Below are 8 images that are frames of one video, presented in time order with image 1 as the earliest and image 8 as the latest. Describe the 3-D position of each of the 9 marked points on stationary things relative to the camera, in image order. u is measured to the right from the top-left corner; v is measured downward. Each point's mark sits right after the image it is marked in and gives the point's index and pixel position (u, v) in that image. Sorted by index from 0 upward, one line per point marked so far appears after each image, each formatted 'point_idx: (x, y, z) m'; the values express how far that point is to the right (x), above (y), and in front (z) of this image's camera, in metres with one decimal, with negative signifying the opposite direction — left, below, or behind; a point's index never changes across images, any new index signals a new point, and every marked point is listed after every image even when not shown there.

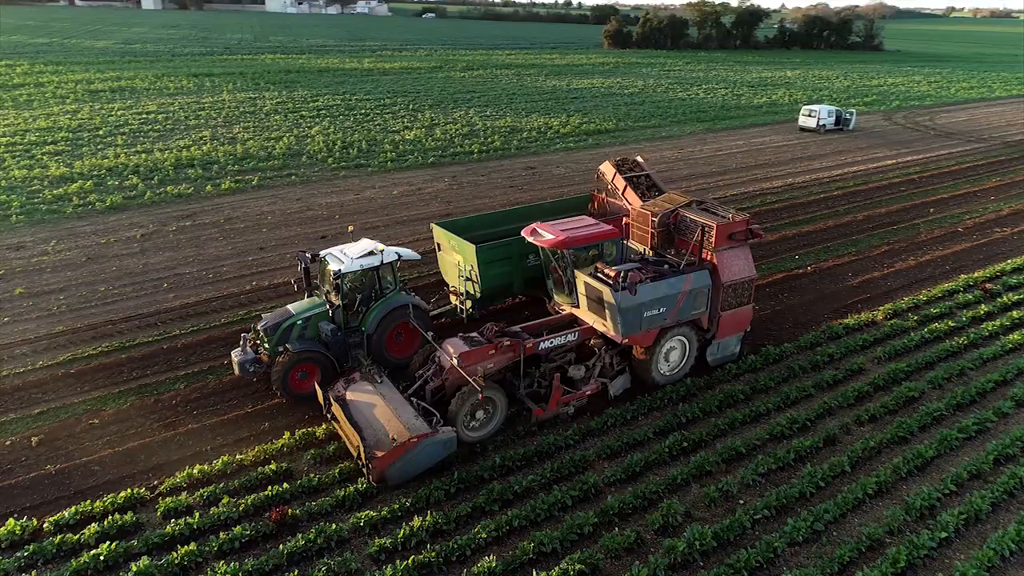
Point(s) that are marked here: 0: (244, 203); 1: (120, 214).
0: (-6.7, +2.1, +18.1) m
1: (-9.4, +1.8, +17.3) m
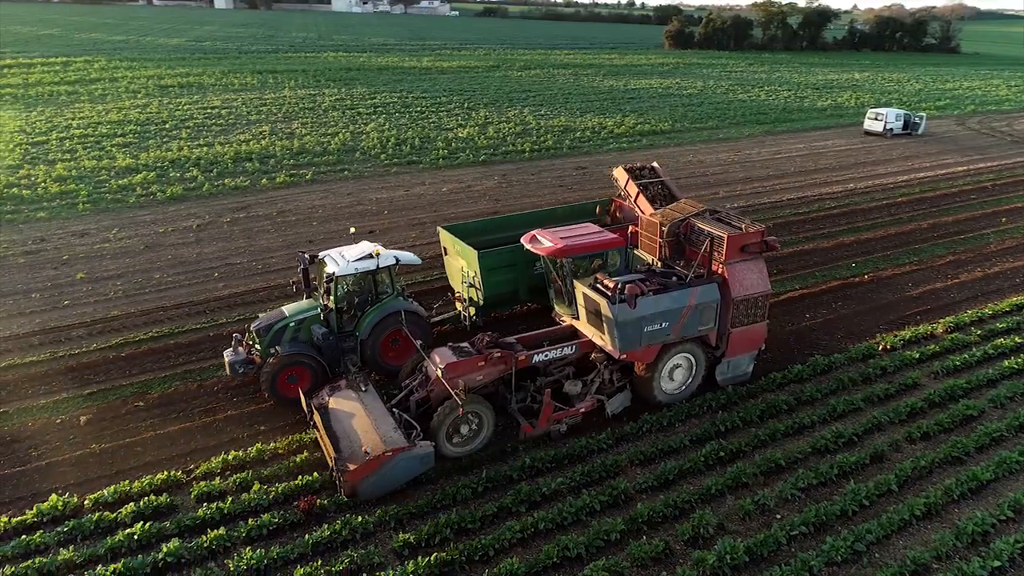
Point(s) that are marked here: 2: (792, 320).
0: (-5.5, +2.3, +18.4) m
1: (-8.3, +2.1, +17.9) m
2: (+4.6, -0.5, +11.8) m
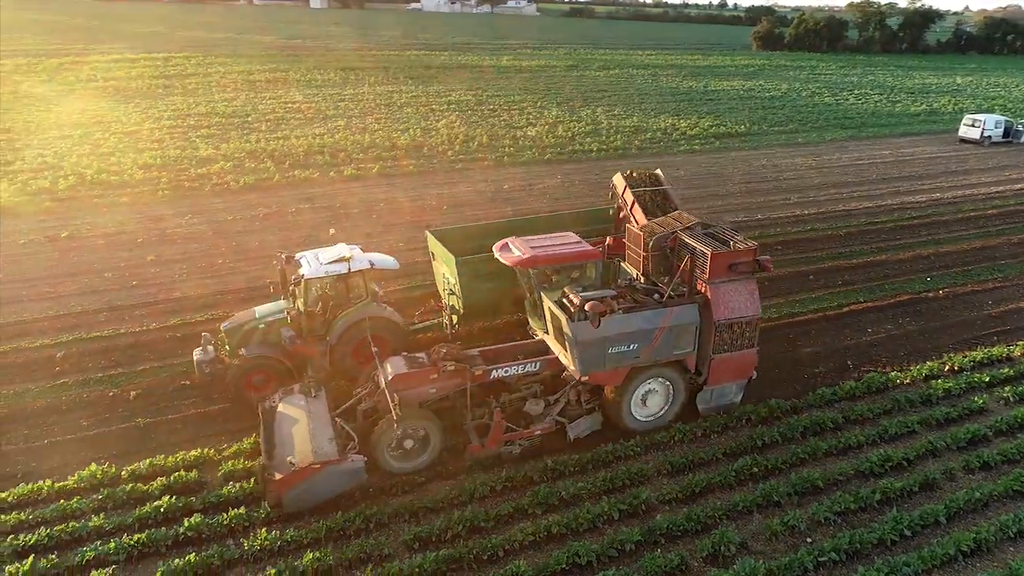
0: (-4.0, +2.6, +18.8) m
1: (-6.8, +2.4, +18.5) m
2: (+5.3, -0.7, +11.2) m
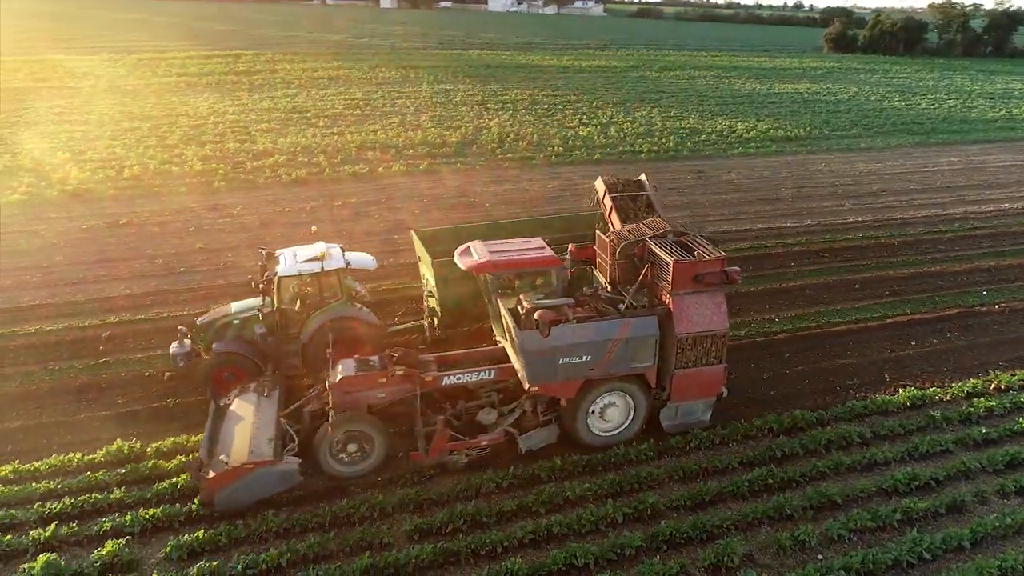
0: (-2.8, +2.7, +19.0) m
1: (-5.6, +2.7, +19.0) m
2: (+5.7, -0.9, +10.7) m
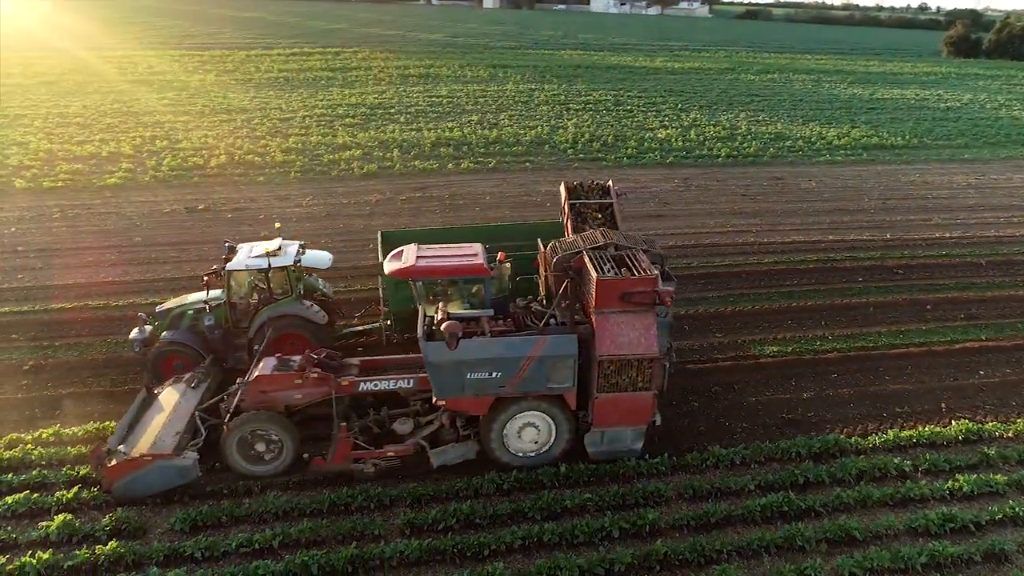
0: (-1.0, +2.8, +19.1) m
1: (-3.8, +2.9, +19.5) m
2: (+6.1, -1.2, +9.8) m
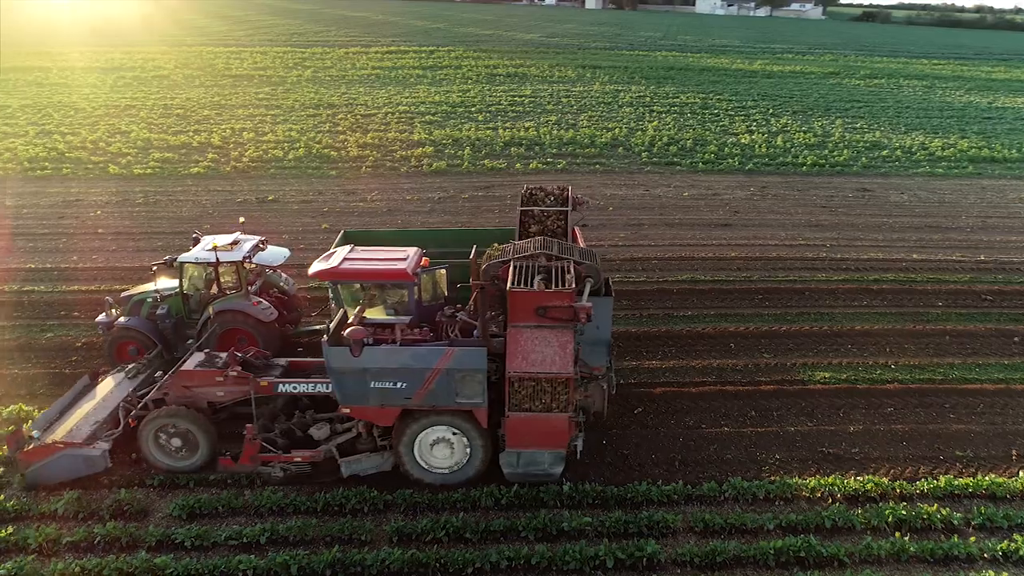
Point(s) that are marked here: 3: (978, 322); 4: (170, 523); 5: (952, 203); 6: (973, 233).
0: (+0.7, +2.8, +18.8) m
1: (-2.0, +3.0, +19.5) m
2: (+6.4, -1.6, +8.7) m
3: (+7.2, -0.5, +11.1) m
4: (-3.3, -2.3, +7.0) m
5: (+10.7, +2.1, +17.6) m
6: (+9.9, +1.2, +15.4) m
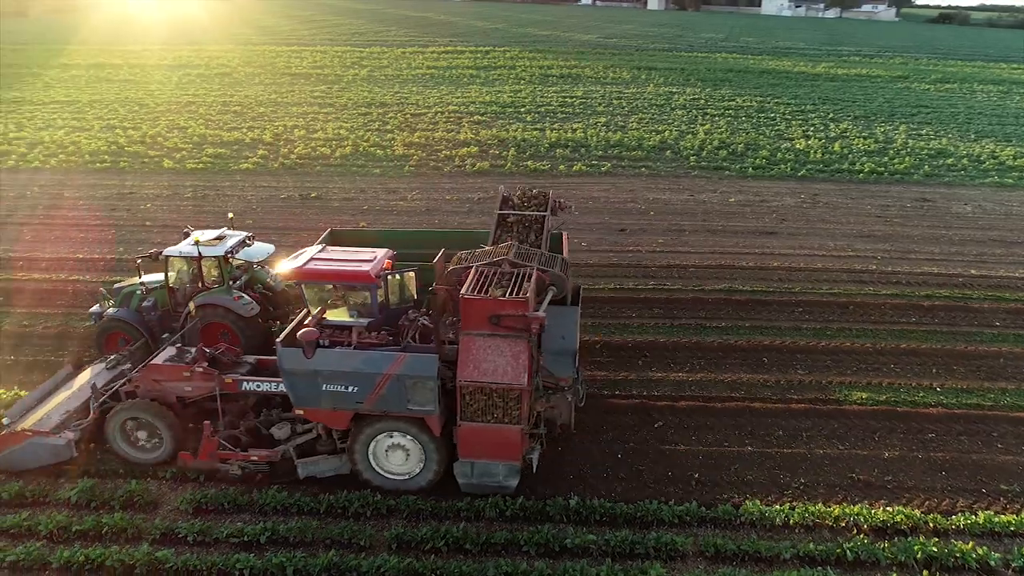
0: (+1.8, +2.6, +18.5) m
1: (-0.9, +3.0, +19.4) m
2: (+6.5, -1.8, +8.0) m
3: (+7.5, -0.8, +10.4) m
4: (-3.3, -2.2, +7.0) m
5: (+11.6, +1.6, +16.5) m
6: (+10.6, +0.8, +14.4) m
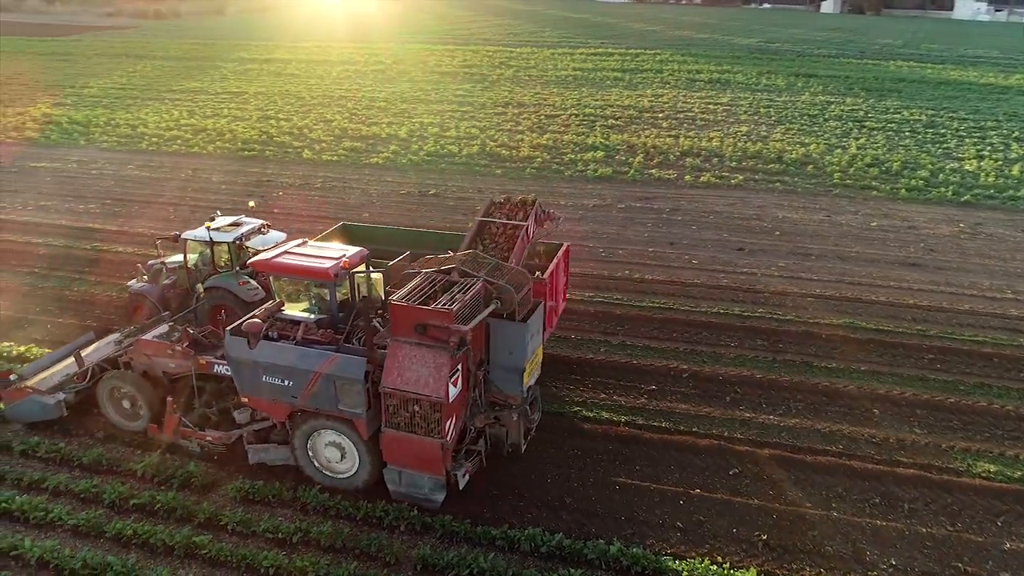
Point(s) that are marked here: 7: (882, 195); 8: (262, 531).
0: (+4.7, +2.2, +17.5) m
1: (+2.3, +2.7, +18.9) m
2: (+7.0, -2.6, +6.2) m
3: (+8.5, -1.7, +8.4) m
4: (-2.9, -2.1, +7.2) m
5: (+13.9, +0.4, +13.6) m
6: (+12.4, -0.4, +11.7) m
7: (+9.1, +2.3, +17.7) m
8: (-2.3, -2.3, +6.7) m
